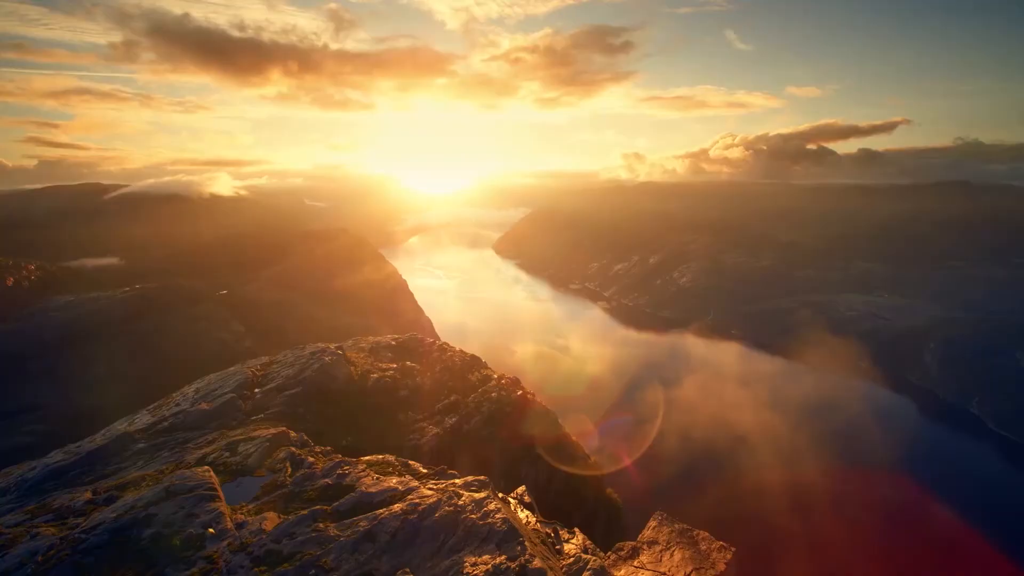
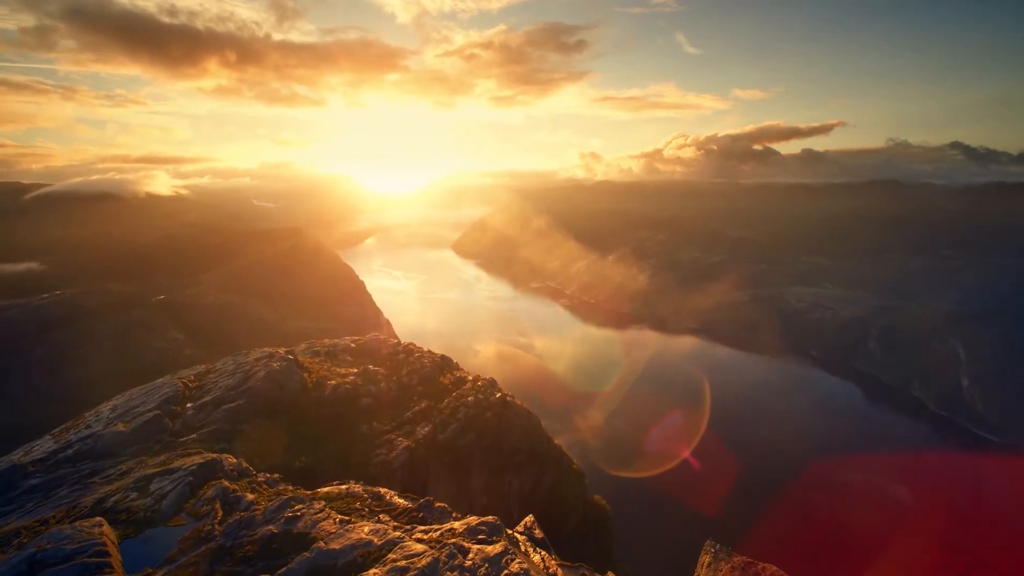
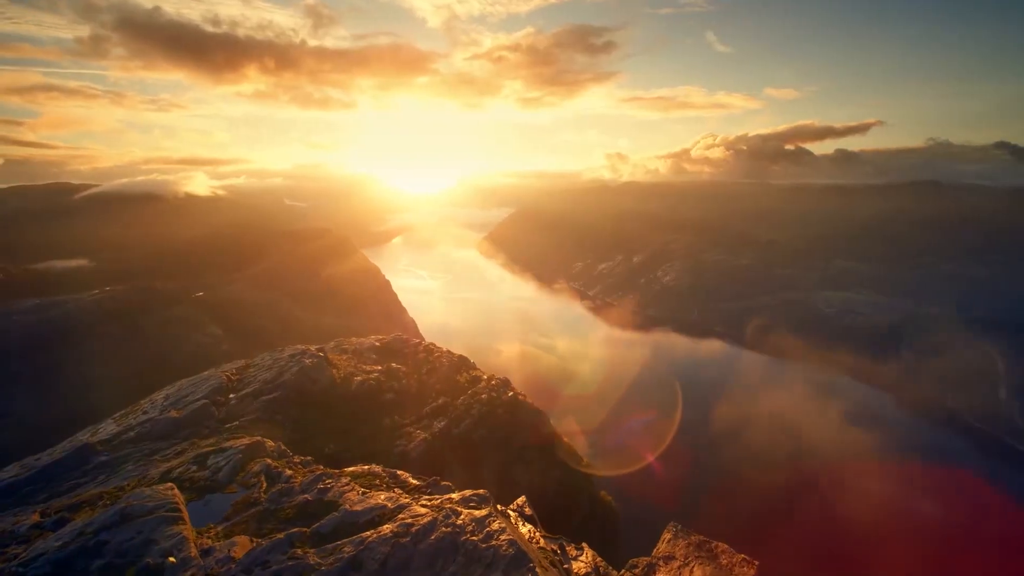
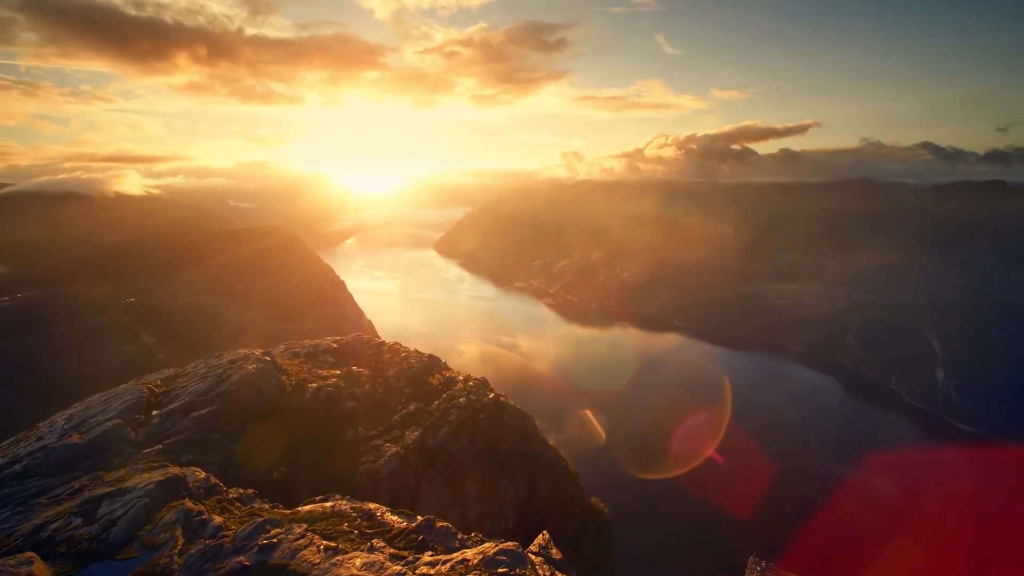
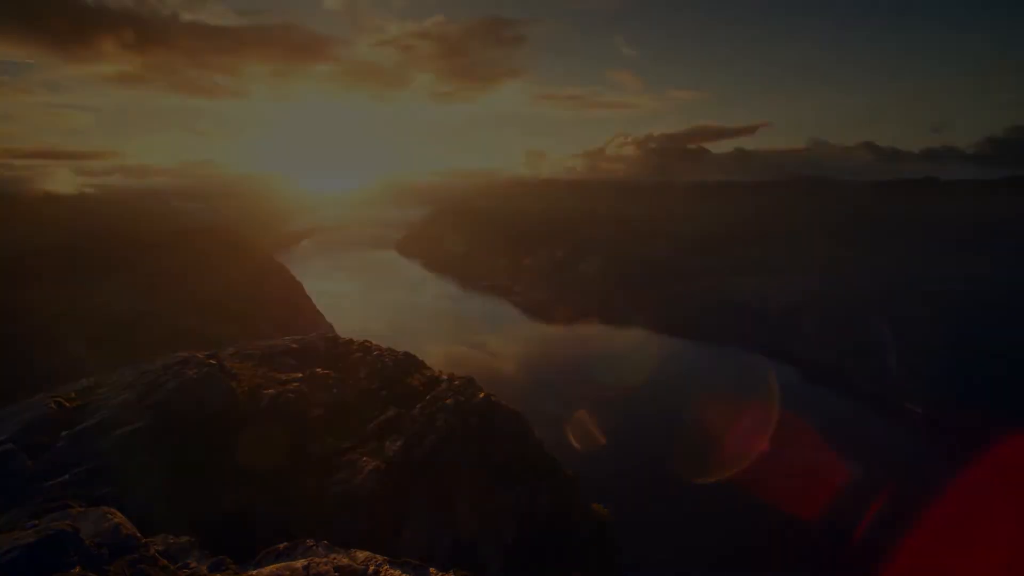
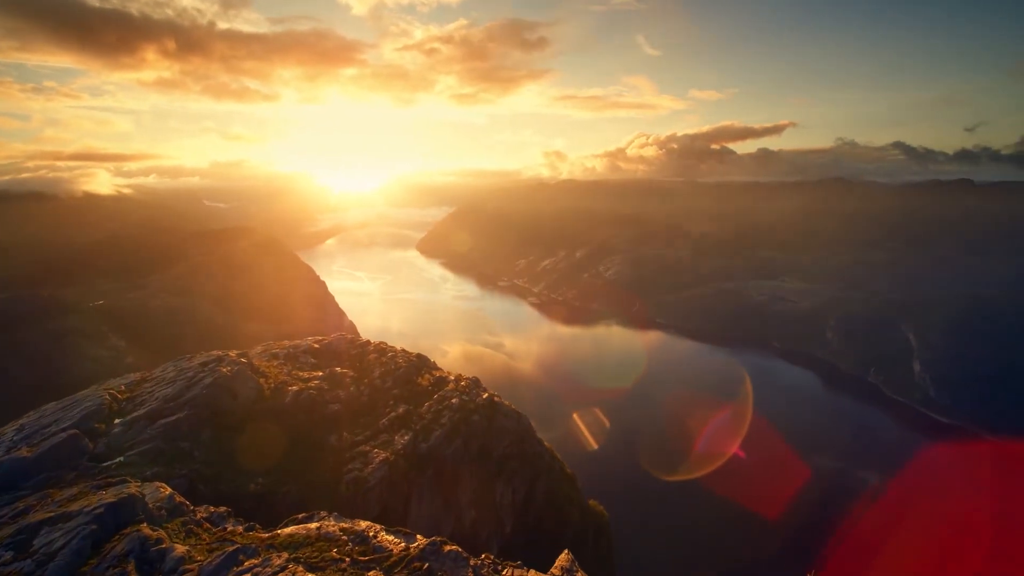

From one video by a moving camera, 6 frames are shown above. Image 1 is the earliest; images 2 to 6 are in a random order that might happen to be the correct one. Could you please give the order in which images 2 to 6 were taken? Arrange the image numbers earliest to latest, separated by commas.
3, 2, 4, 6, 5
